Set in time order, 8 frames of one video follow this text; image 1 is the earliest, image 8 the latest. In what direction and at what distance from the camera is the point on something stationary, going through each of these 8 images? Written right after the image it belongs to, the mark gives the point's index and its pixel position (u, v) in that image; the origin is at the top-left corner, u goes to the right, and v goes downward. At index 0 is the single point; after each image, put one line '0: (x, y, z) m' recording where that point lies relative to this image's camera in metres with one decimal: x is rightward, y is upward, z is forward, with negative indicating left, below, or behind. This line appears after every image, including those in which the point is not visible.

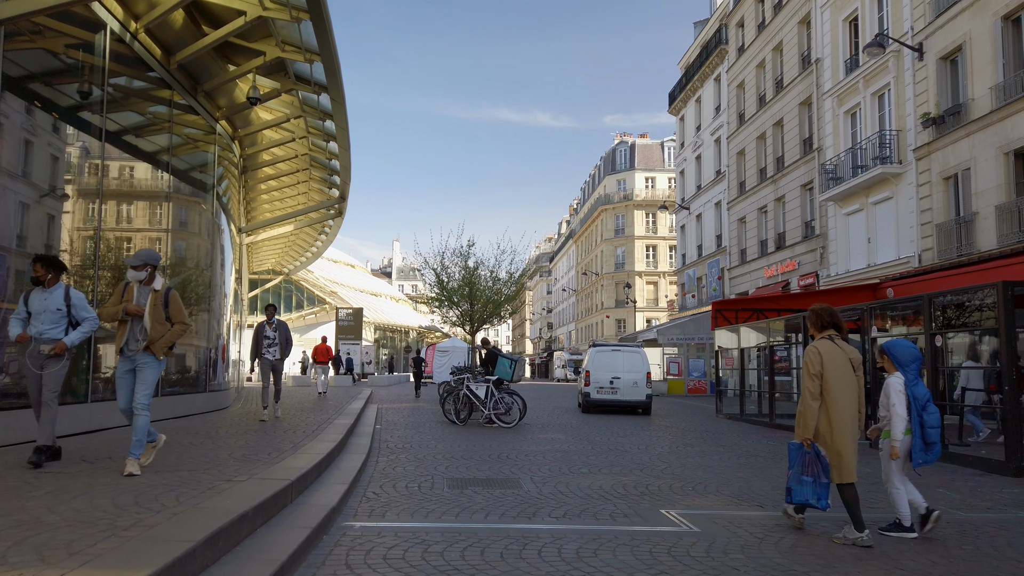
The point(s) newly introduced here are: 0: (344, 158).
0: (-3.2, +2.5, +16.2) m
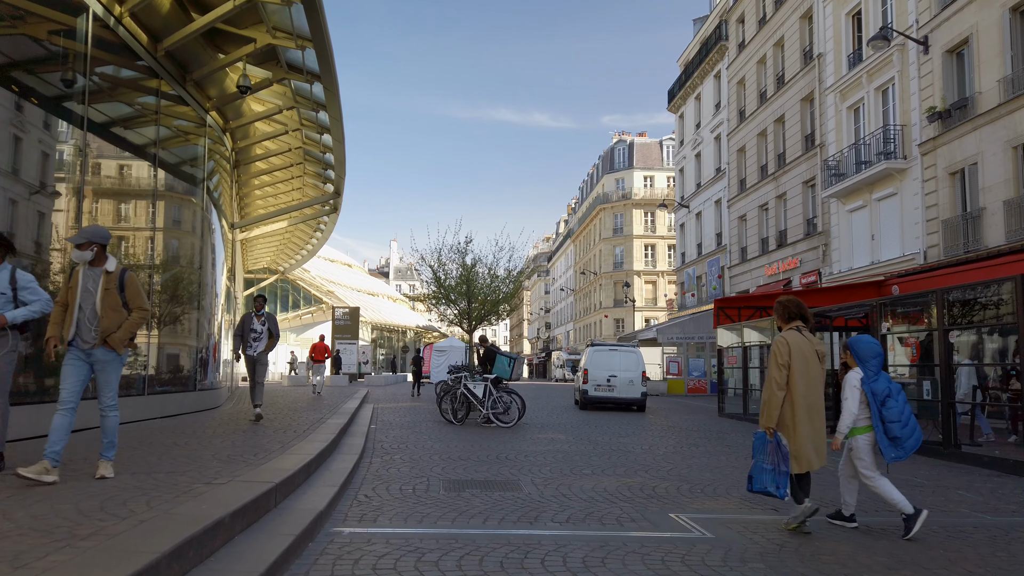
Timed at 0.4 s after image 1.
0: (-3.3, +2.6, +15.9) m
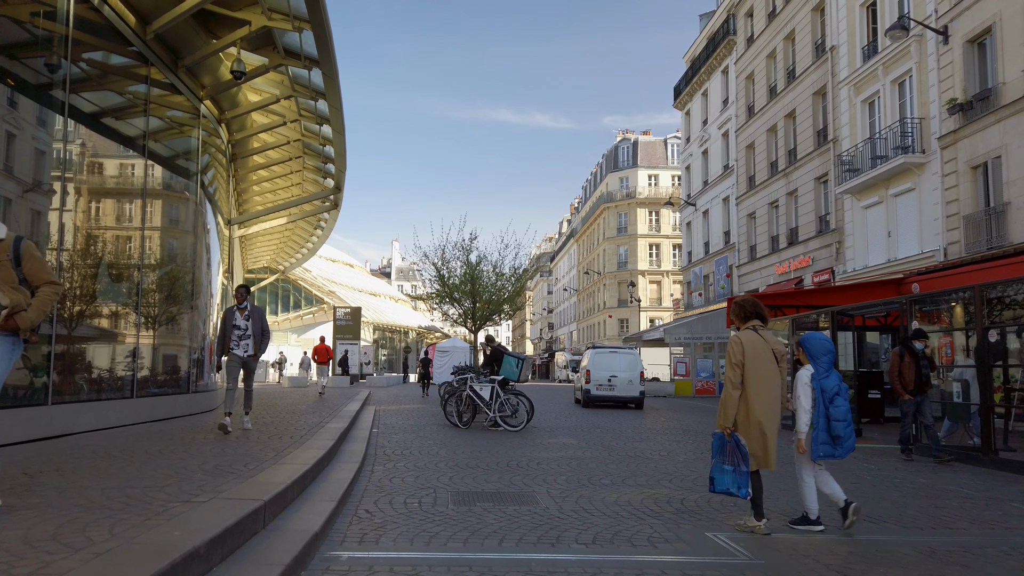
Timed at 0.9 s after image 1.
0: (-3.1, +2.6, +15.2) m
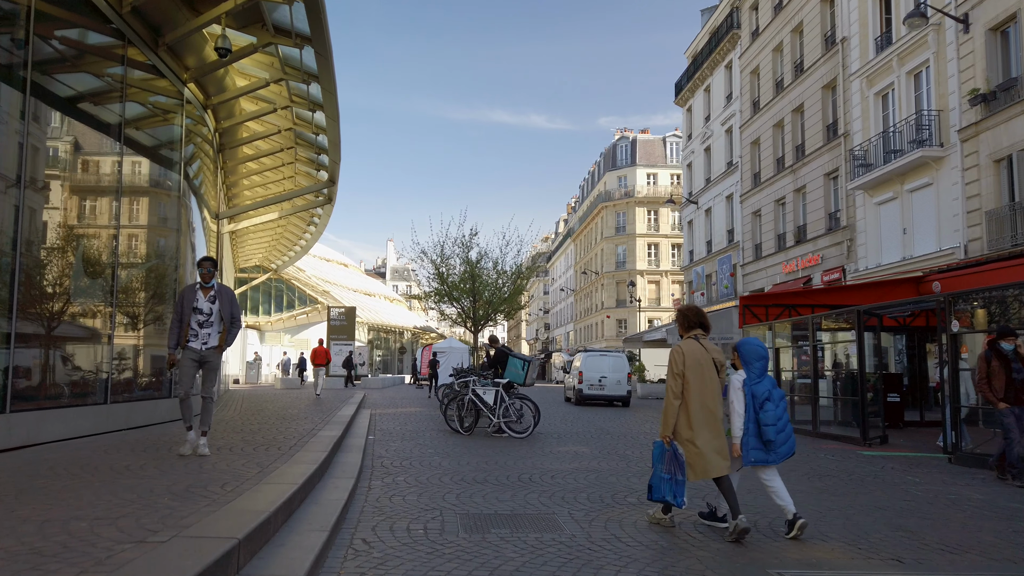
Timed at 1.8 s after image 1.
0: (-3.1, +2.7, +14.4) m
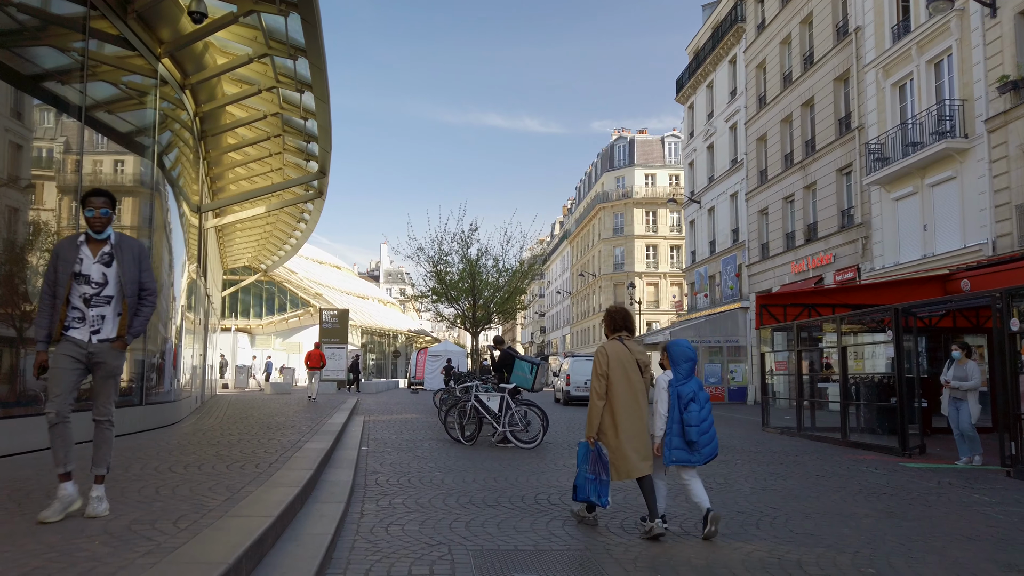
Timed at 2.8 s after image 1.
0: (-3.0, +2.7, +13.3) m
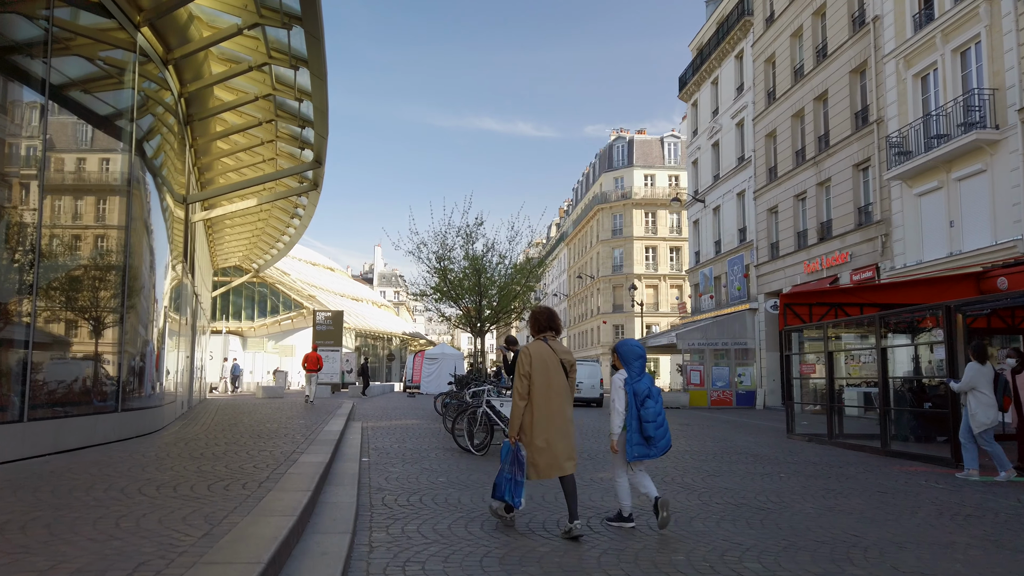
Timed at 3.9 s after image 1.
0: (-2.8, +2.8, +12.2) m
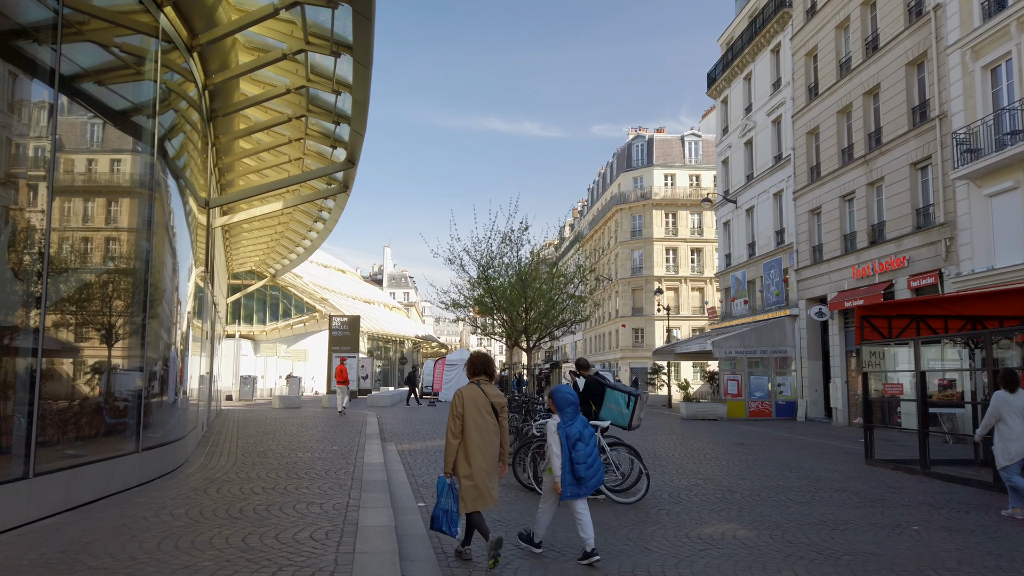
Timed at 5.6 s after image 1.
0: (-2.0, +2.6, +10.8) m
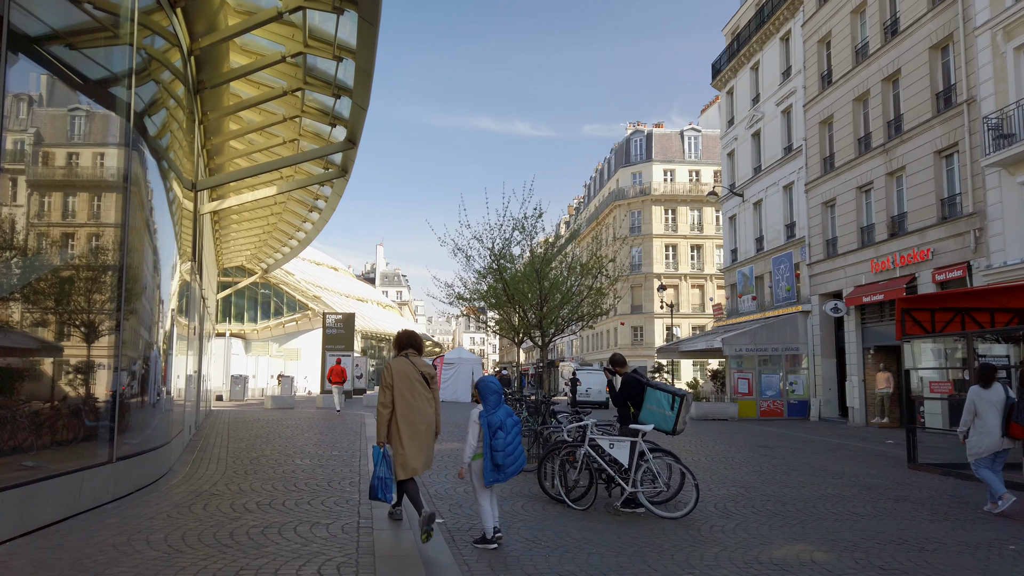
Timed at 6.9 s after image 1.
0: (-1.7, +2.7, +9.7) m
